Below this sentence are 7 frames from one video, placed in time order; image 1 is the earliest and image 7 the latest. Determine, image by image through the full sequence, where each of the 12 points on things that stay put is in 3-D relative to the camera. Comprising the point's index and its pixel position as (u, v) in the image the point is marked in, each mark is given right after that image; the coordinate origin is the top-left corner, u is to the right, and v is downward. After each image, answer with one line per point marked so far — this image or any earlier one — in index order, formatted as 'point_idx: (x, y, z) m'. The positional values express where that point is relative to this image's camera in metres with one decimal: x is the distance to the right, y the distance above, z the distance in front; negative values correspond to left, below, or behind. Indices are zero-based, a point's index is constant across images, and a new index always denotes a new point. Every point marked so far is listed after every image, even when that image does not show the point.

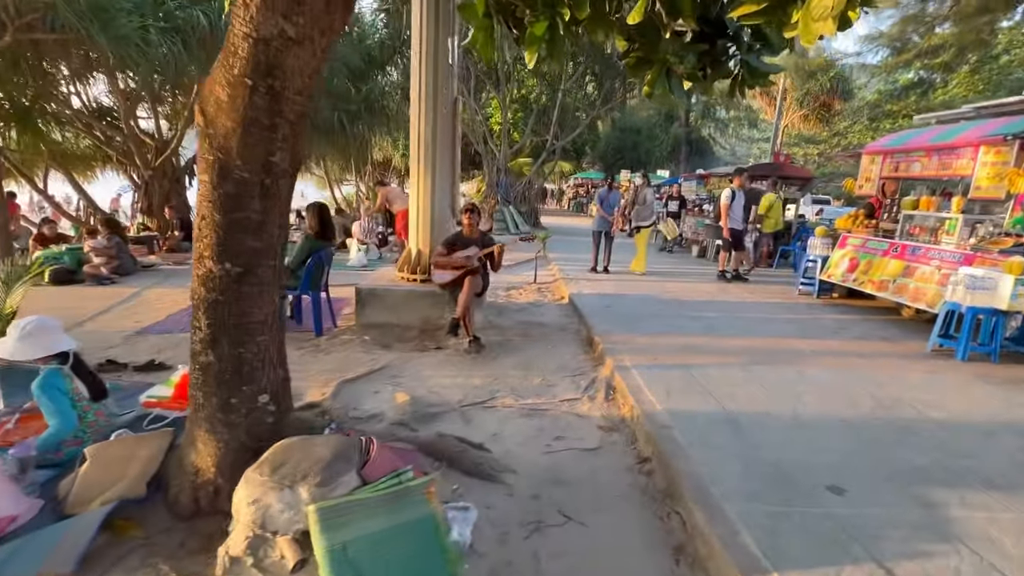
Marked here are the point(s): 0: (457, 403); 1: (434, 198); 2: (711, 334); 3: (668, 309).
0: (-0.5, -1.0, +4.0) m
1: (-1.0, +1.3, +6.4) m
2: (+2.4, -0.6, +5.8) m
3: (+2.3, -0.3, +7.0) m
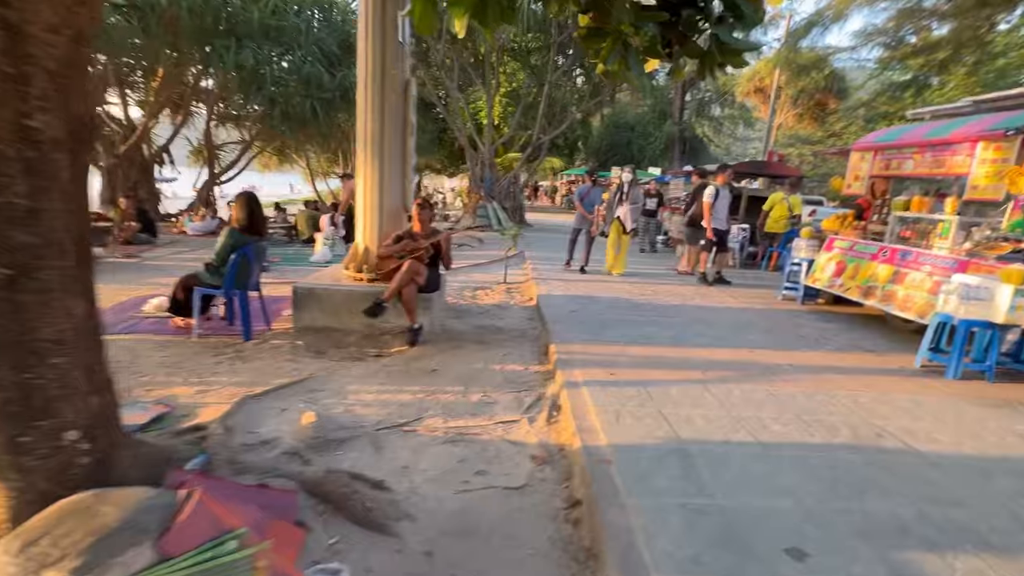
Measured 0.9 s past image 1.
0: (-1.0, -1.0, +3.5) m
1: (-1.6, +1.3, +5.8) m
2: (+1.9, -0.6, +5.2) m
3: (+1.8, -0.4, +6.5) m
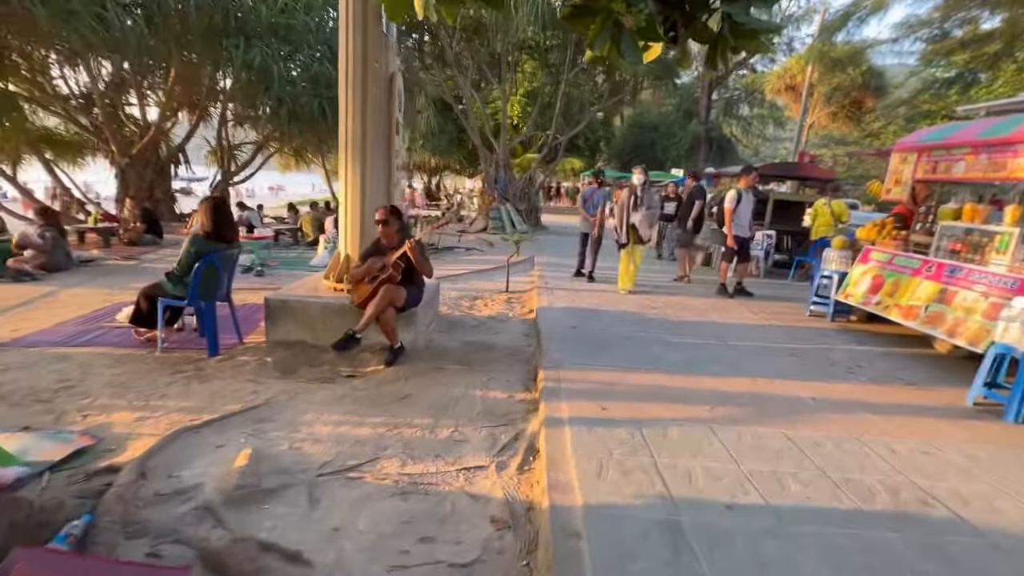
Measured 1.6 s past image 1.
0: (-1.3, -1.2, +3.0) m
1: (-1.7, +1.1, +5.3) m
2: (+1.7, -0.8, +4.6) m
3: (+1.7, -0.6, +5.9) m
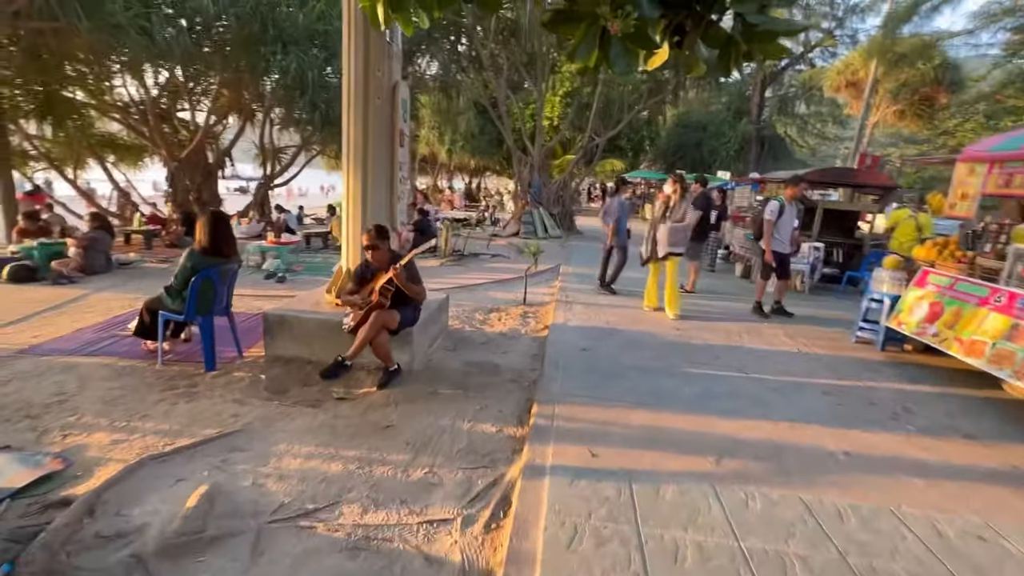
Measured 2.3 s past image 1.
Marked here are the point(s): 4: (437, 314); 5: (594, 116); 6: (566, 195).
0: (-1.5, -1.4, +2.8) m
1: (-1.6, +0.9, +5.2) m
2: (+1.7, -1.1, +4.2) m
3: (+1.7, -0.8, +5.4) m
4: (-0.9, -0.3, +6.0) m
5: (+3.3, +6.8, +18.6) m
6: (+2.2, +3.8, +19.1) m
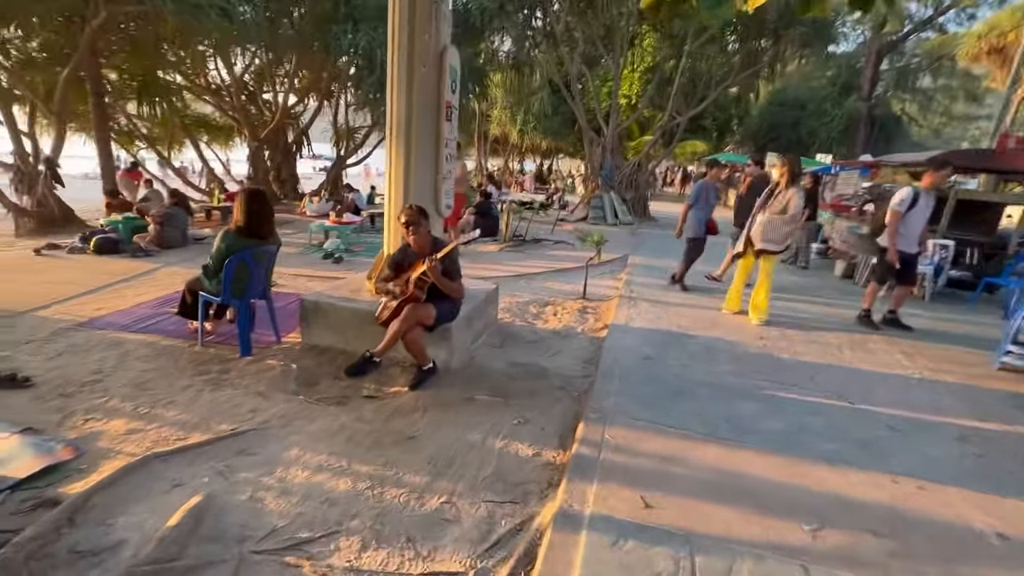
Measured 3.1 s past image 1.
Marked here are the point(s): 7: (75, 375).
0: (-1.3, -1.3, +2.4) m
1: (-1.0, +1.0, +4.7) m
2: (+2.0, -1.1, +3.3) m
3: (+2.2, -0.8, +4.5) m
4: (-0.3, -0.2, +5.5) m
5: (+6.0, +7.1, +17.1) m
6: (+4.8, +4.1, +17.8) m
7: (-3.8, -0.7, +4.0) m
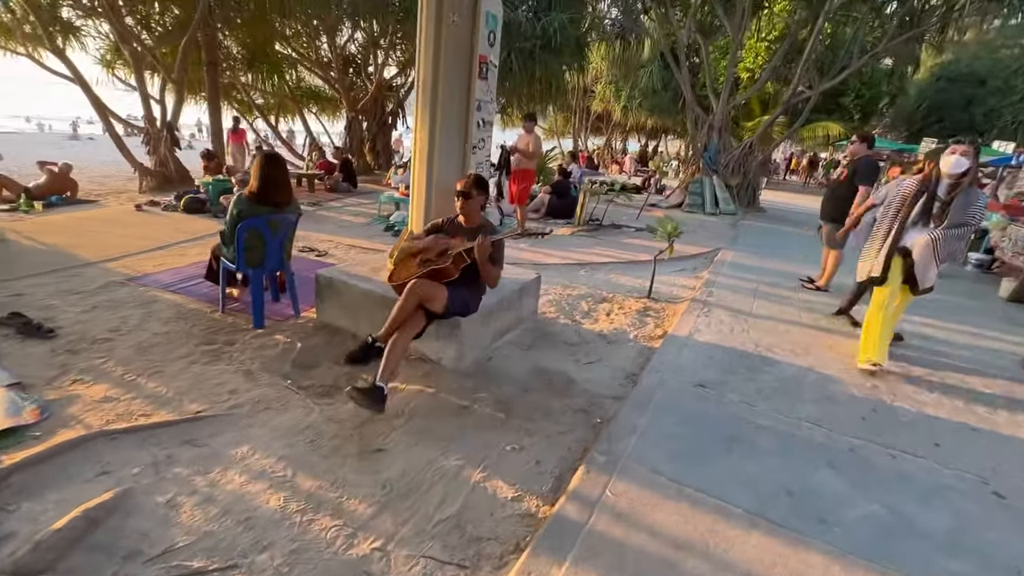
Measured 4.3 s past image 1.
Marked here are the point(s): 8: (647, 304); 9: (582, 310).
0: (-1.6, -1.2, +2.1) m
1: (-0.7, +1.2, +4.1) m
2: (+1.8, -1.3, +2.3) m
3: (+2.3, -1.0, +3.4) m
4: (+0.1, -0.1, +4.8) m
5: (+9.2, +7.0, +14.6) m
6: (+8.0, +4.2, +15.6) m
7: (-3.6, -0.4, +4.1) m
8: (+1.7, -0.2, +6.0) m
9: (+0.8, -0.3, +5.7) m
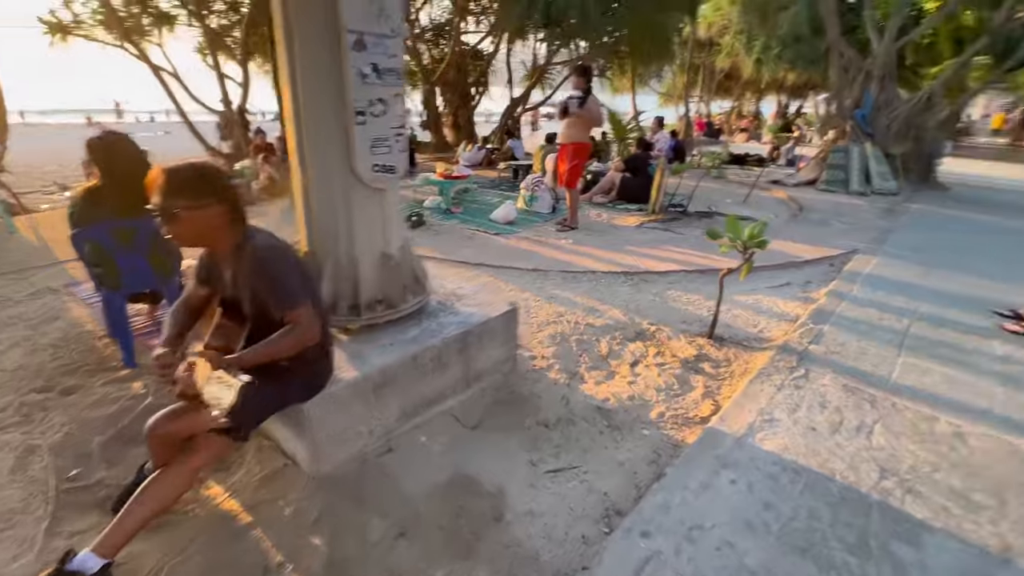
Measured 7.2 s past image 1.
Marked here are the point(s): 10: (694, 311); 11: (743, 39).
0: (-2.7, -1.6, +1.0) m
1: (-1.2, +0.9, +2.6) m
2: (+0.7, -1.8, +0.3) m
3: (+1.5, -1.4, +1.3) m
4: (-0.3, -0.4, +3.1) m
5: (+11.1, +6.7, +10.0) m
6: (+10.1, +4.0, +11.5) m
7: (-4.1, -0.5, +3.4) m
8: (+1.6, -0.5, +3.9) m
9: (+0.7, -0.5, +3.9) m
10: (+1.8, -0.2, +4.5) m
11: (+9.5, +10.5, +19.7) m
